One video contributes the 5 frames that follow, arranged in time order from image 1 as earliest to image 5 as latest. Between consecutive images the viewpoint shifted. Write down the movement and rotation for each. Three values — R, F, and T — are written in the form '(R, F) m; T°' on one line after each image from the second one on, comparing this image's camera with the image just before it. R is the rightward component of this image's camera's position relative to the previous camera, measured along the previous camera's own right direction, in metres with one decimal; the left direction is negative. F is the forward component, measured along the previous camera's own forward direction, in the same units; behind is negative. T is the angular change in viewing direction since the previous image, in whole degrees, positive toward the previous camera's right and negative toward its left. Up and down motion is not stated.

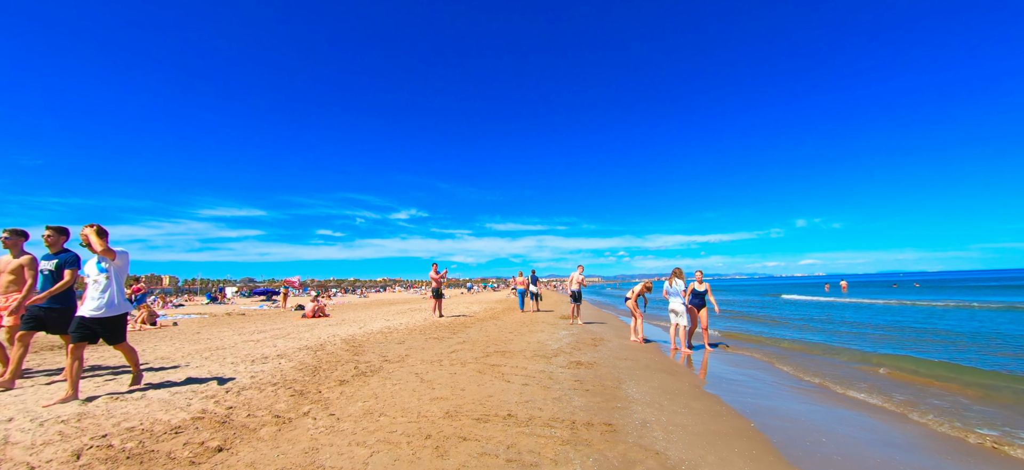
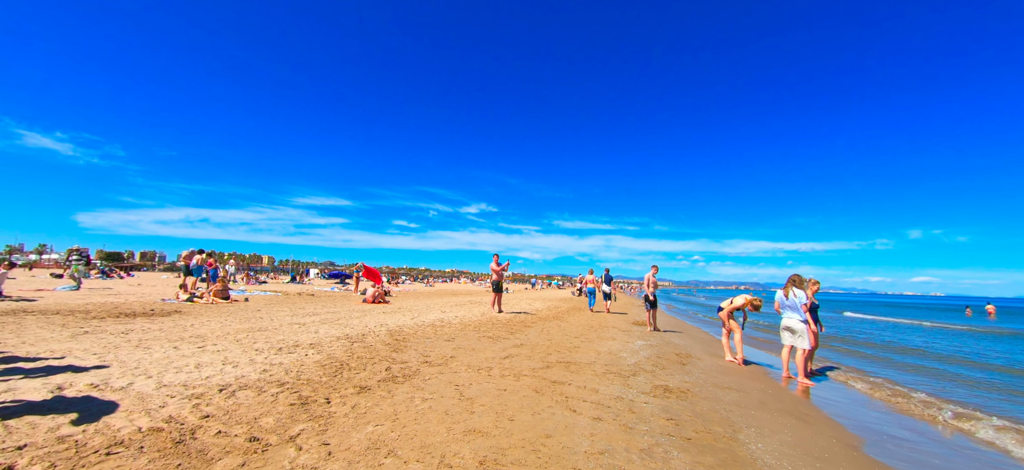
(-0.1, +1.5) m; -10°
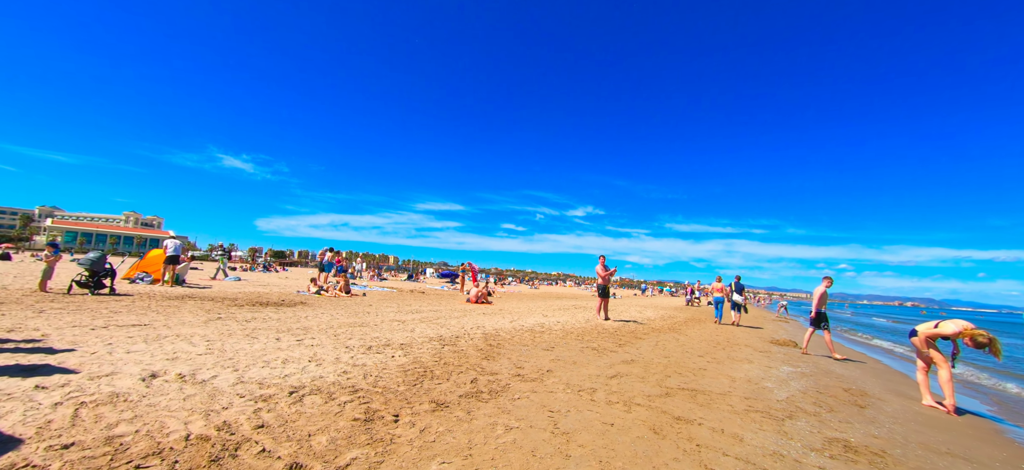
(0.0, +1.0) m; -15°
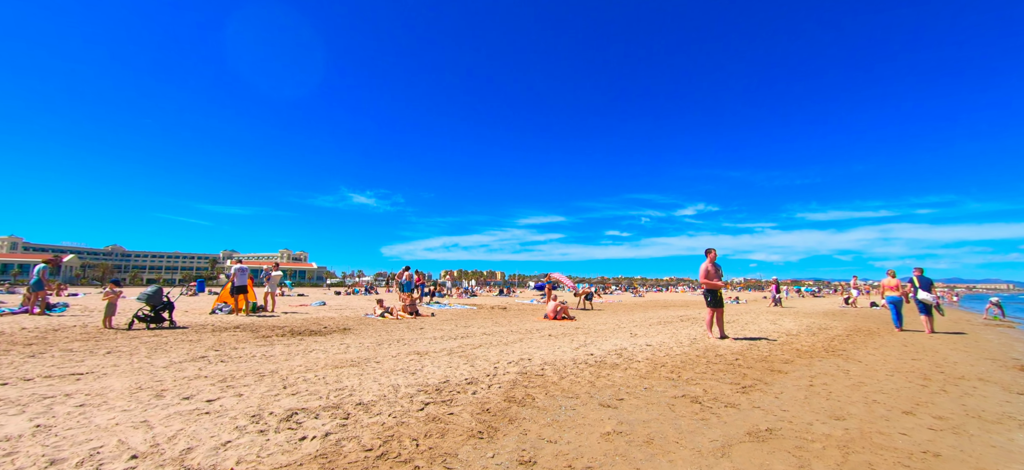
(+0.9, +2.8) m; -15°
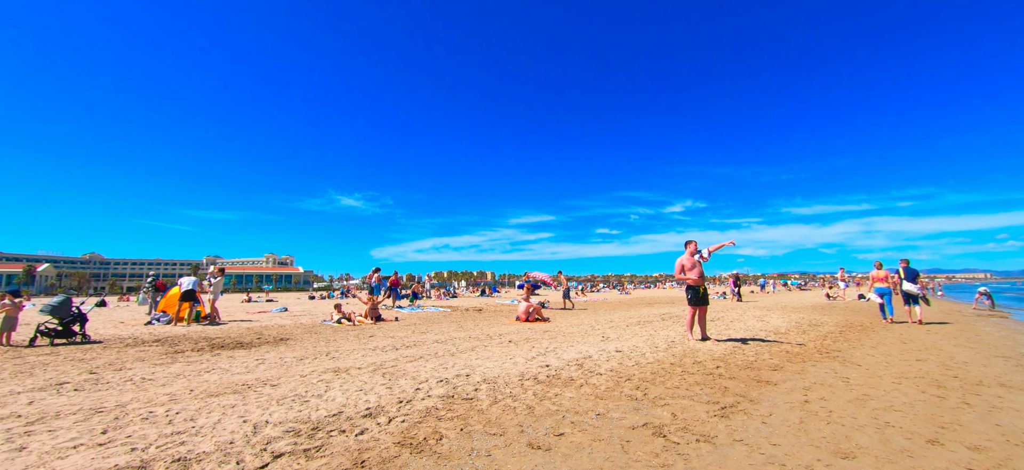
(+0.8, +1.1) m; +1°
